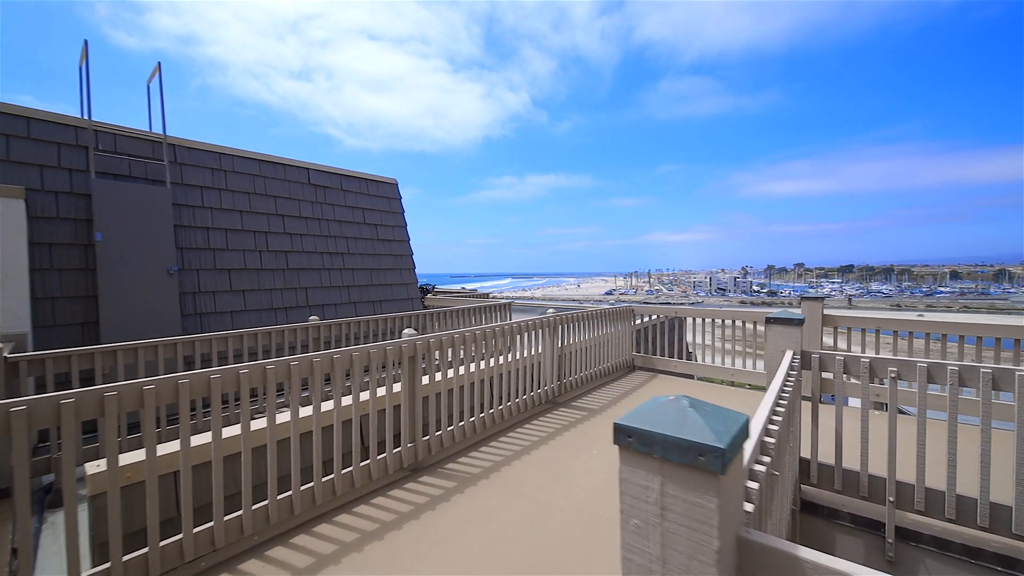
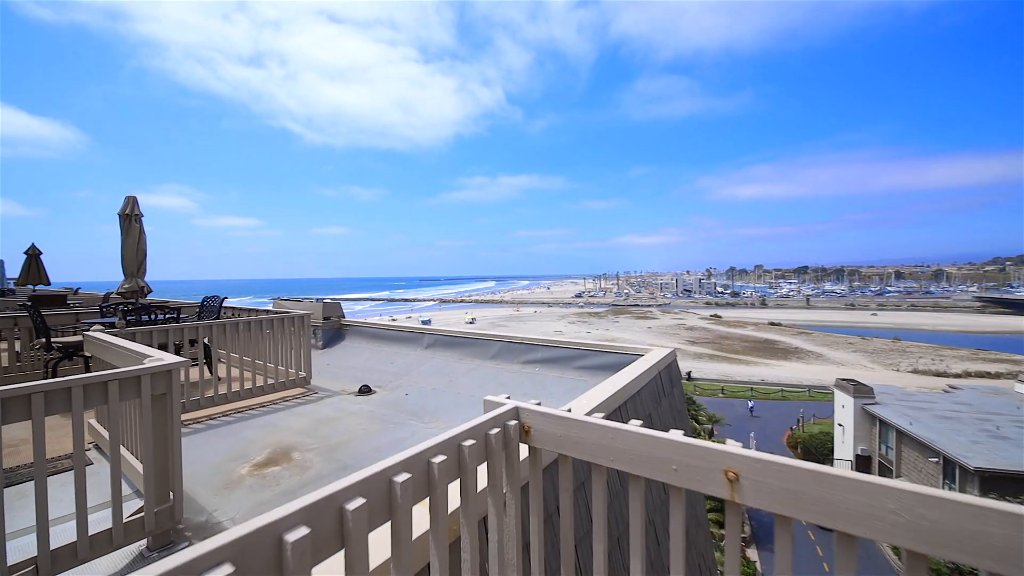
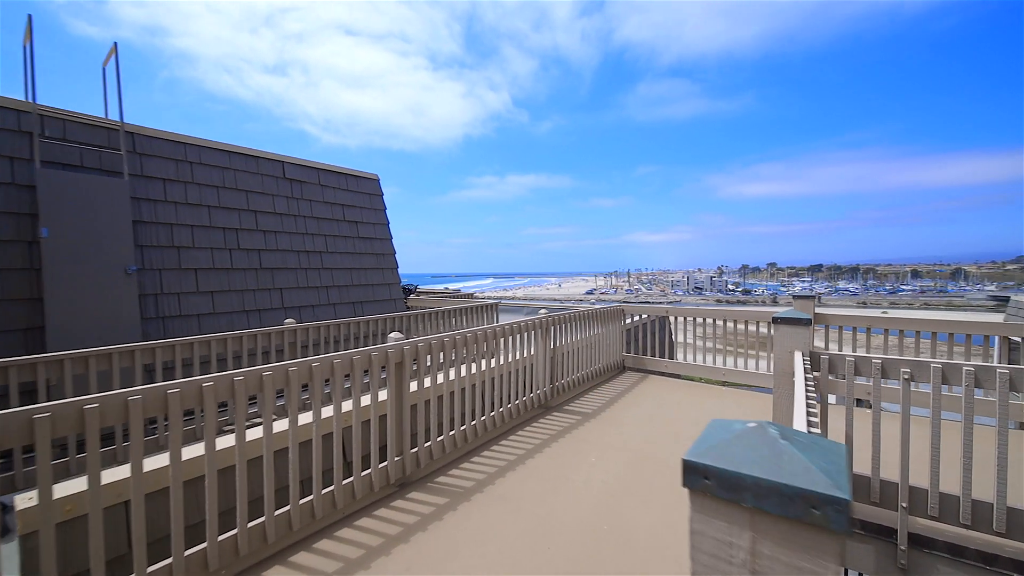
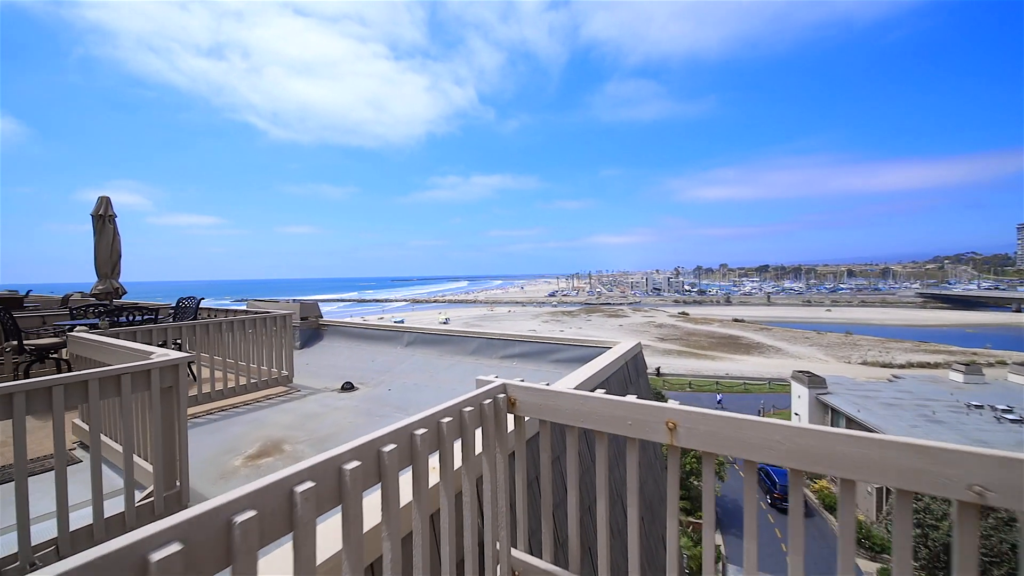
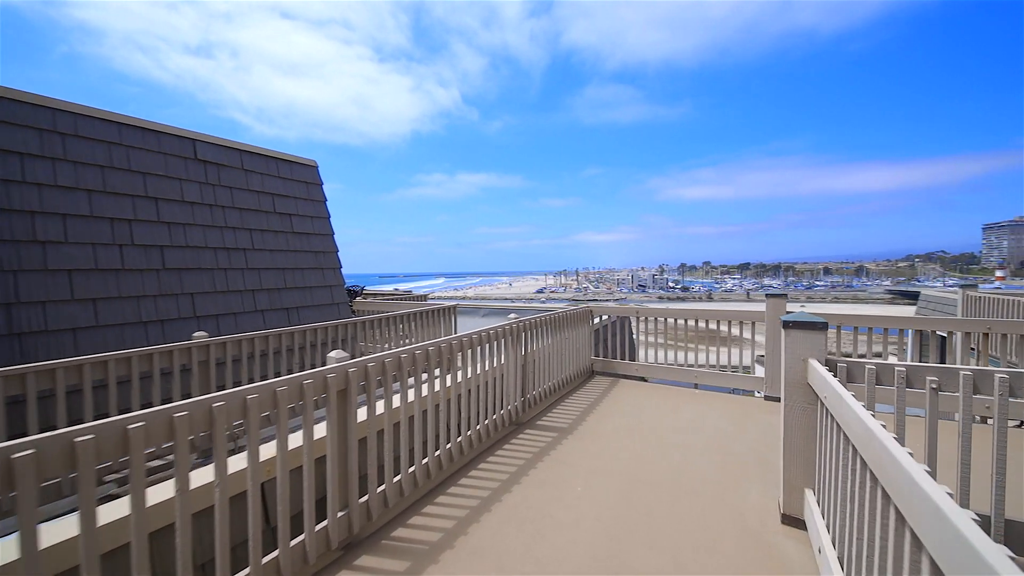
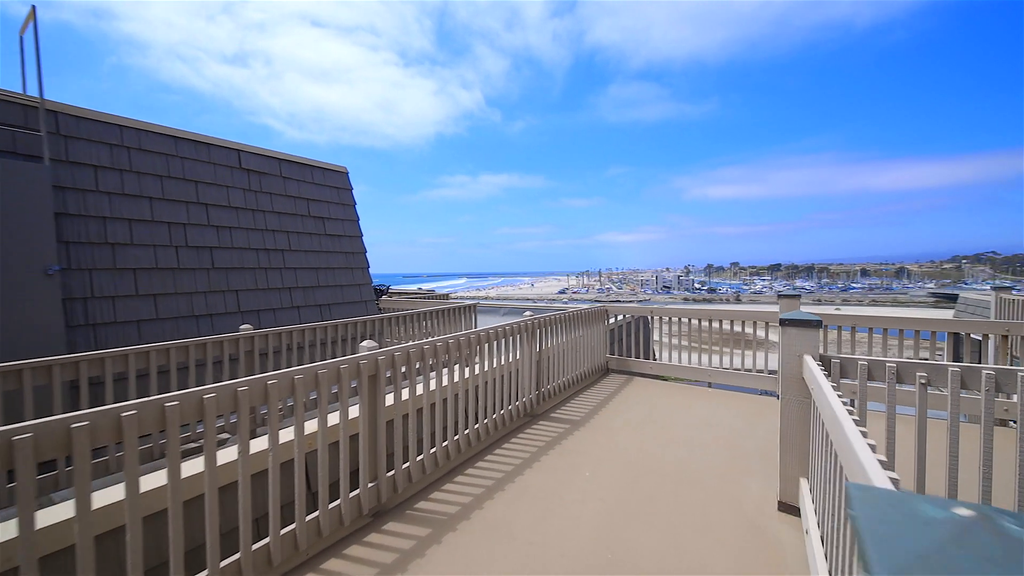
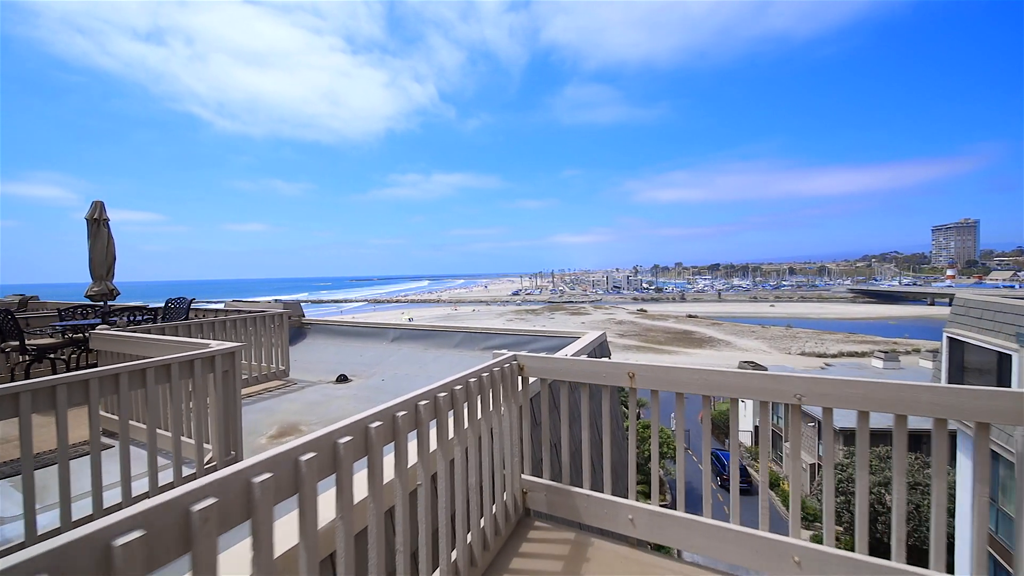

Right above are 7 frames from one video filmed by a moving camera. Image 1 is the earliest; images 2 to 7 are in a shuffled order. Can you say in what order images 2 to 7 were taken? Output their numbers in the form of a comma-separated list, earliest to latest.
3, 6, 5, 7, 4, 2
